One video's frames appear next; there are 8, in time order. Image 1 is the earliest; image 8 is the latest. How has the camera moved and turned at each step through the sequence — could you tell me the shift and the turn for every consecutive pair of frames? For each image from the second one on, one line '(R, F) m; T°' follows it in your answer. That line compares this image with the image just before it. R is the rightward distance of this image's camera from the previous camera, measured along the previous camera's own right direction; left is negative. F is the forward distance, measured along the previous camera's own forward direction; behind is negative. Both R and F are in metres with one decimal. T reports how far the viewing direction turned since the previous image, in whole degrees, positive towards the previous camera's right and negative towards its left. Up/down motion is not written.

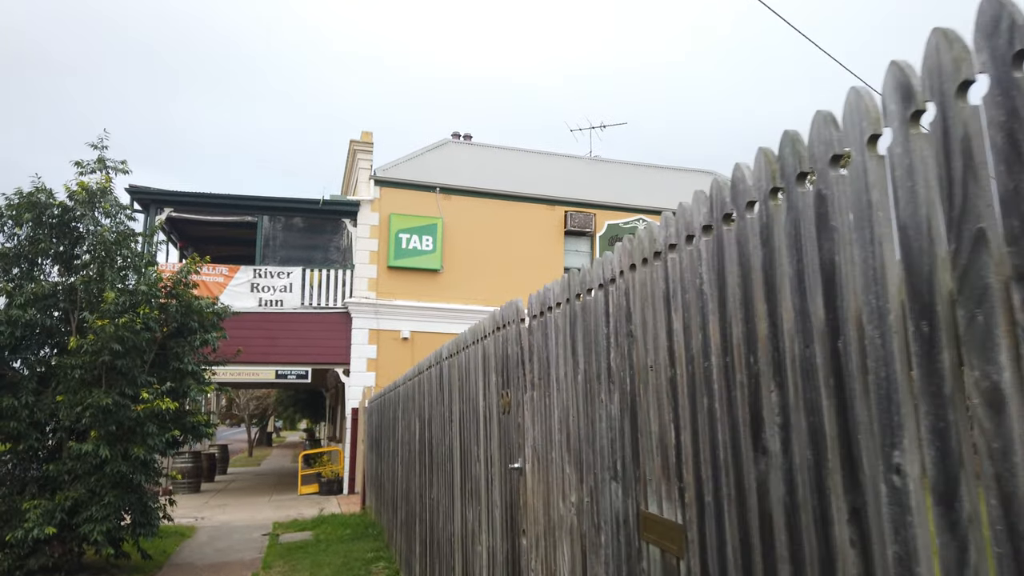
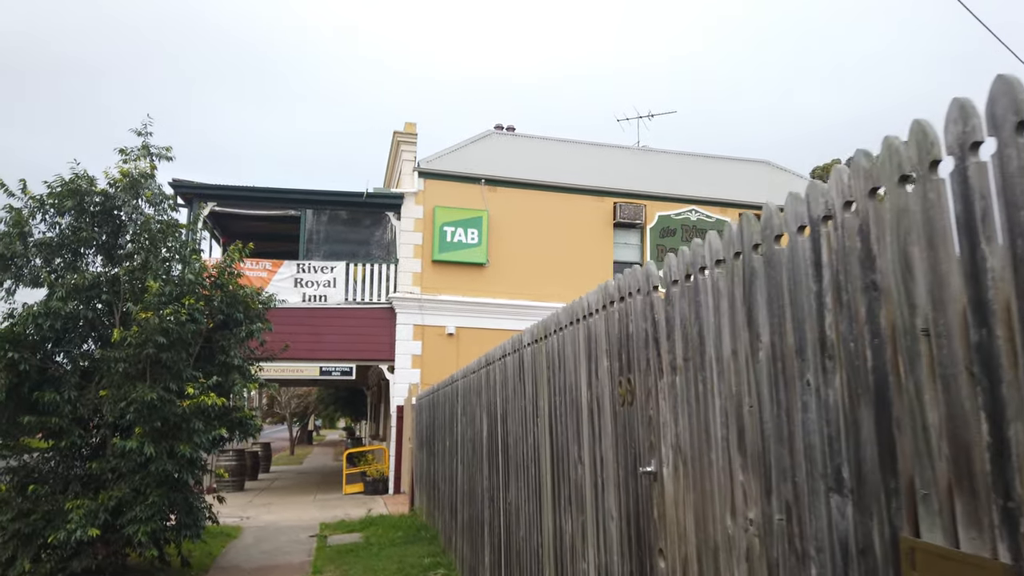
(-0.3, +0.6) m; -3°
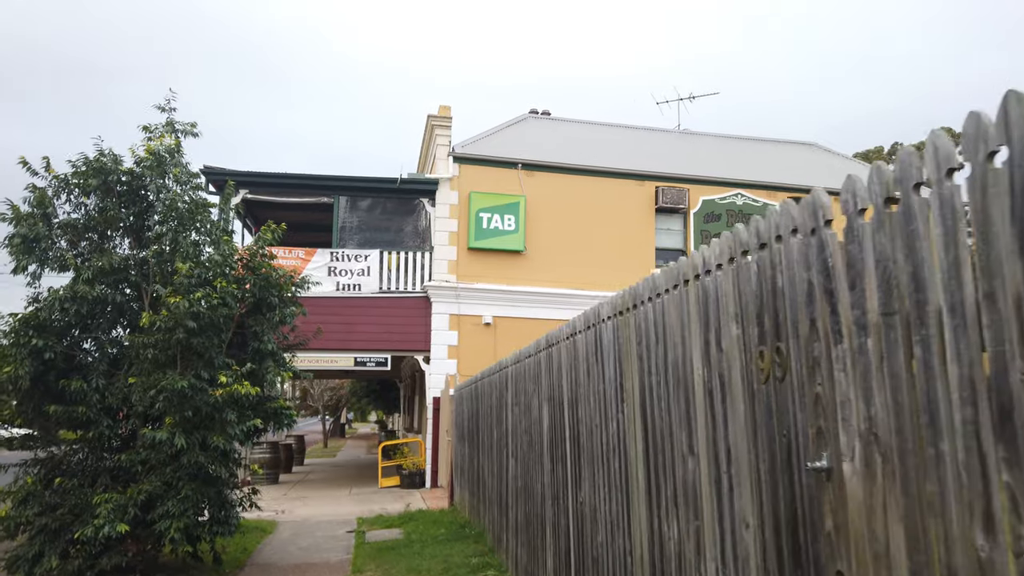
(-0.2, +0.6) m; -2°
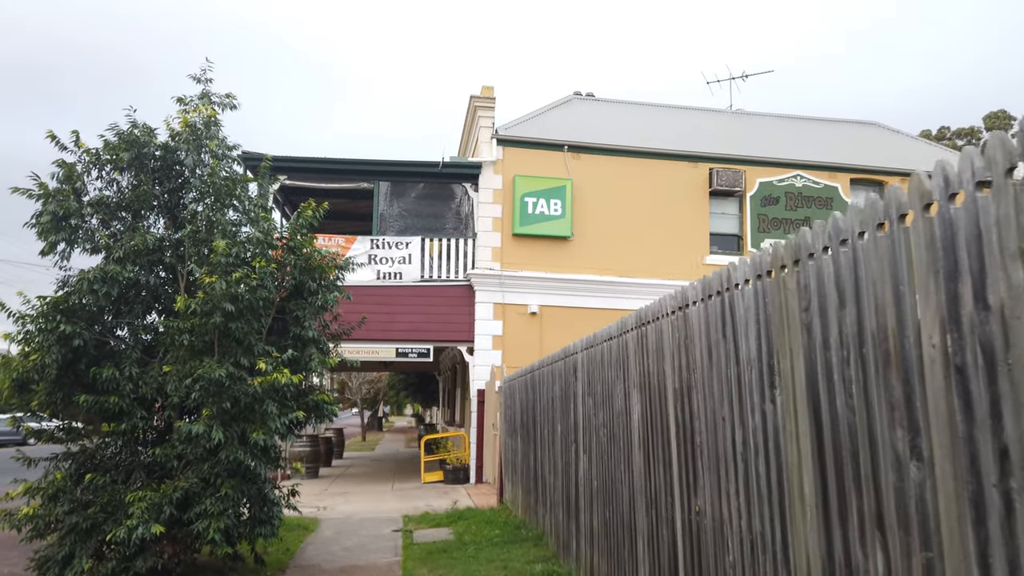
(-0.3, +0.7) m; -3°
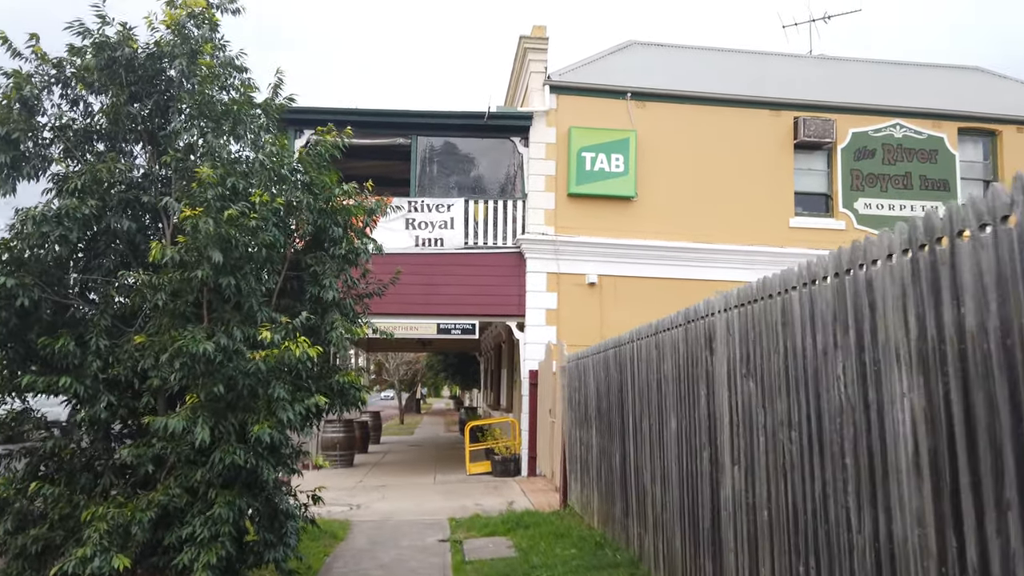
(-0.4, +1.8) m; -3°
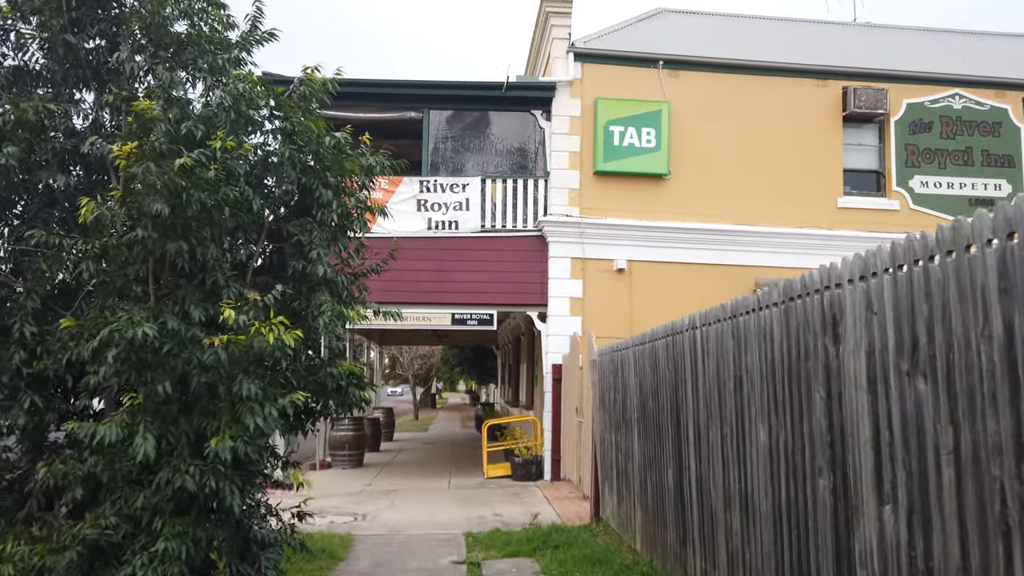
(-0.1, +1.1) m; -1°
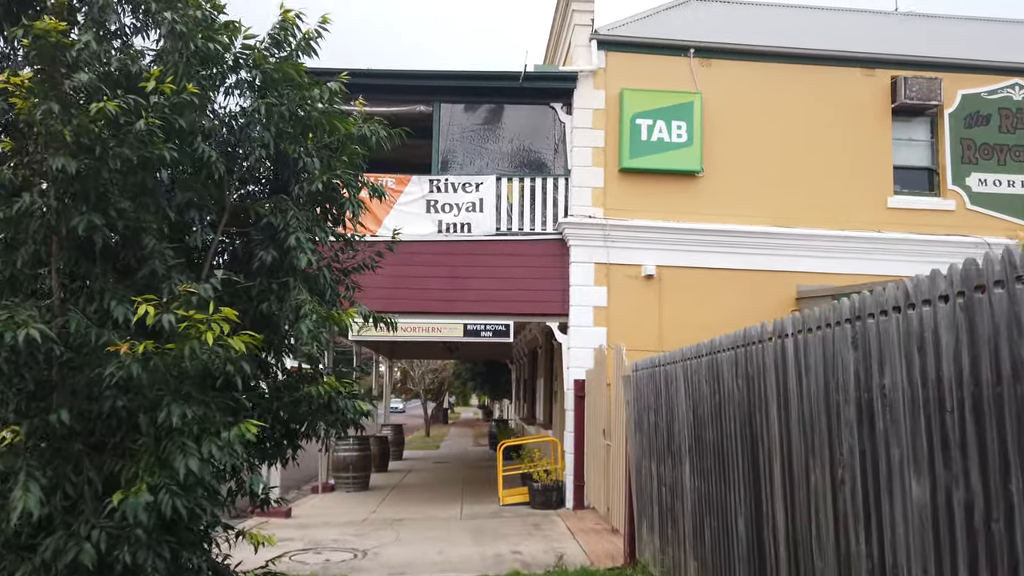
(-0.1, +1.1) m; -1°
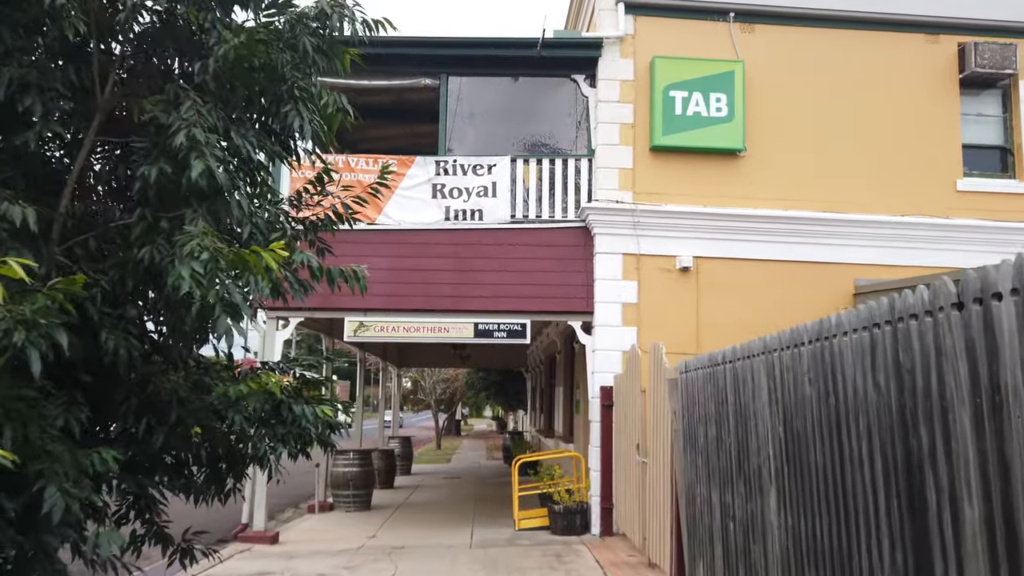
(0.0, +1.3) m; -1°
